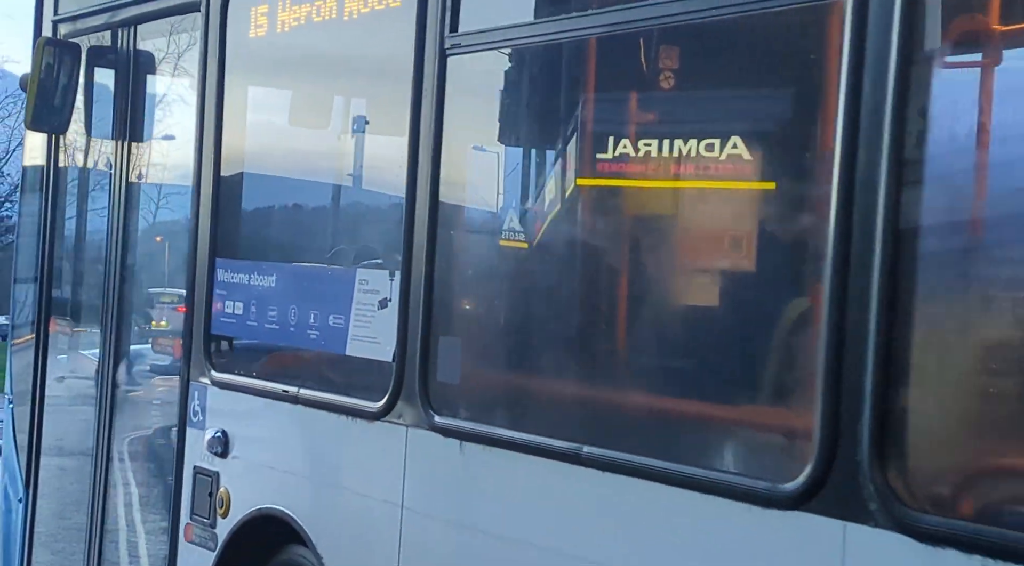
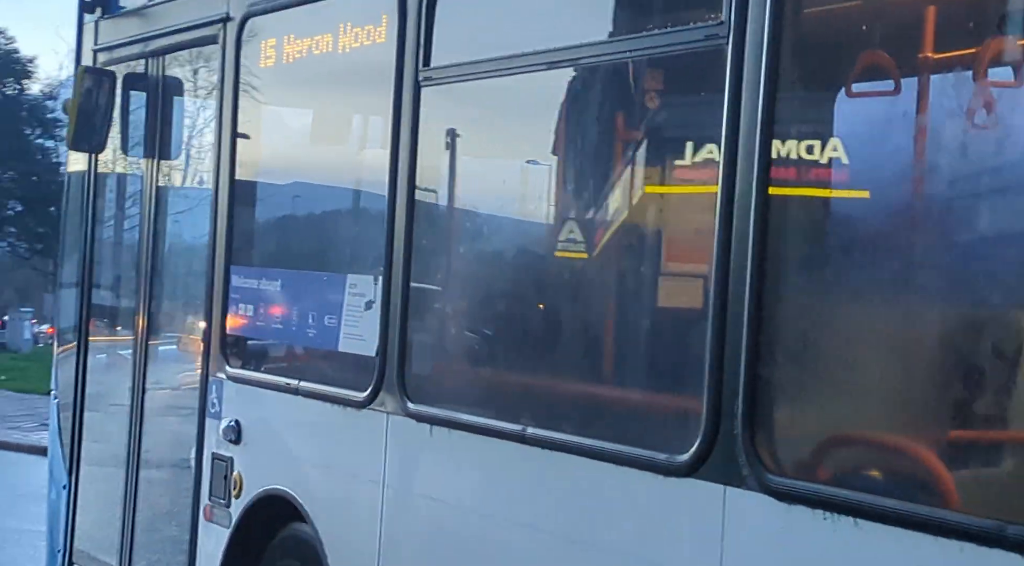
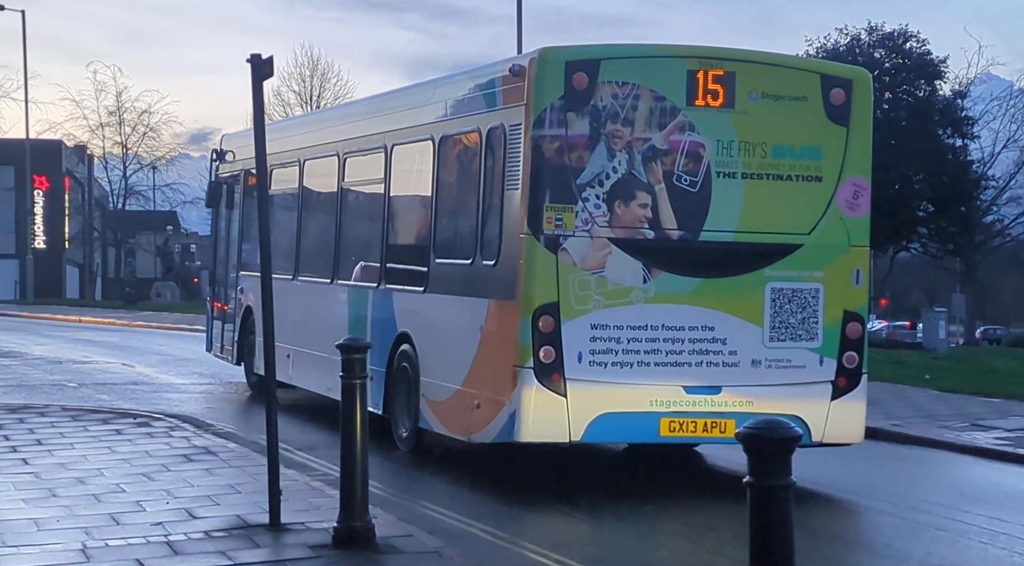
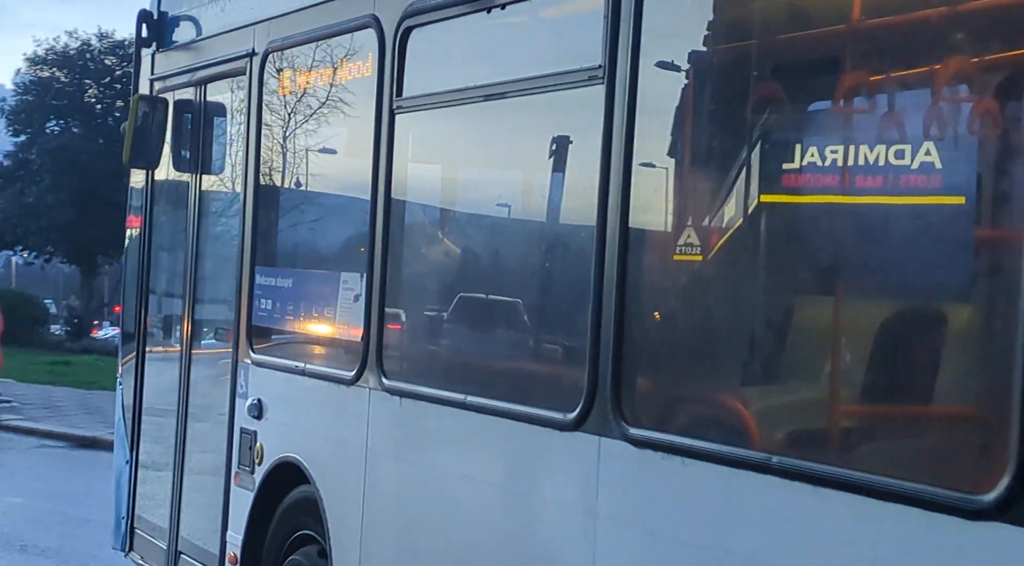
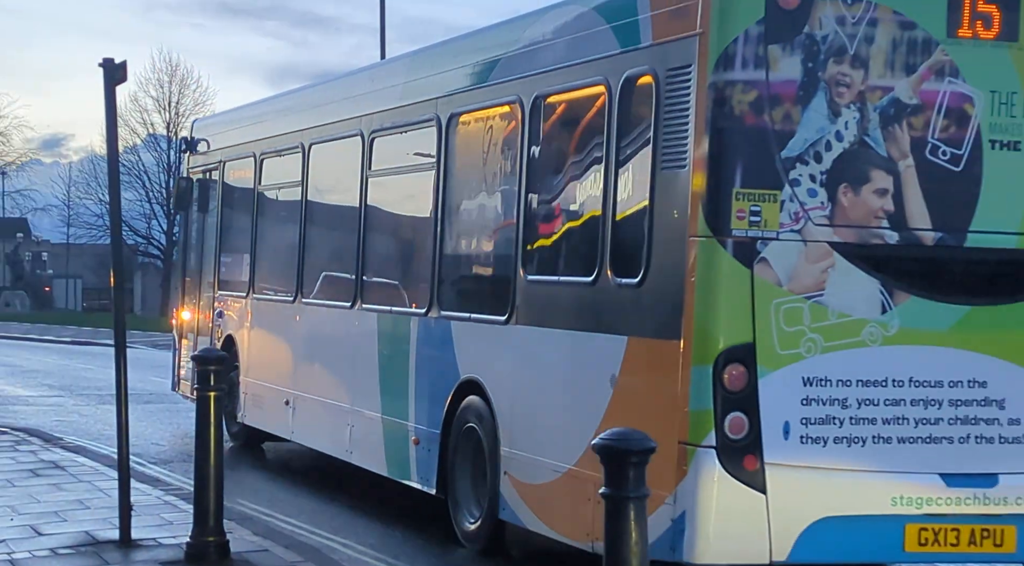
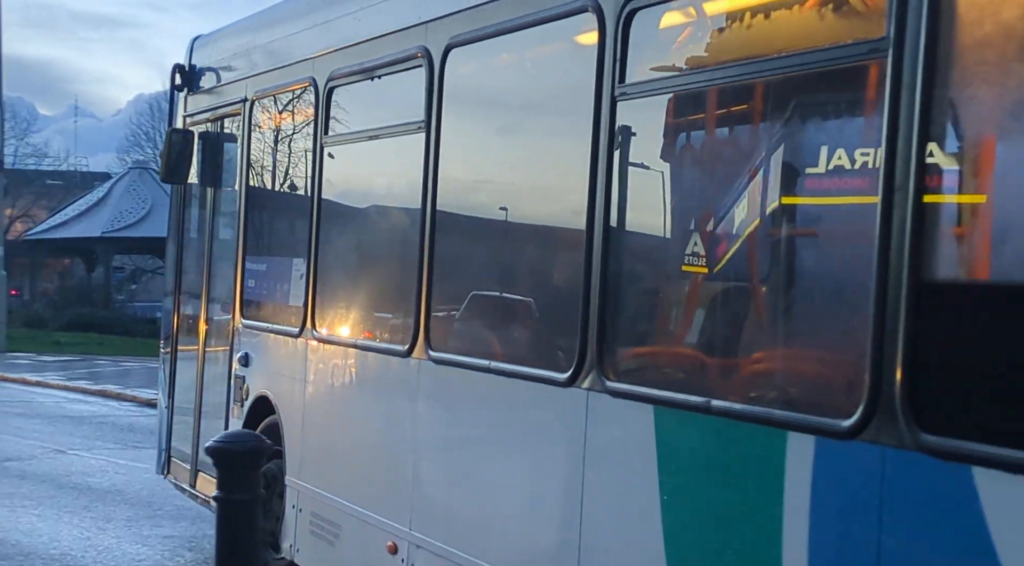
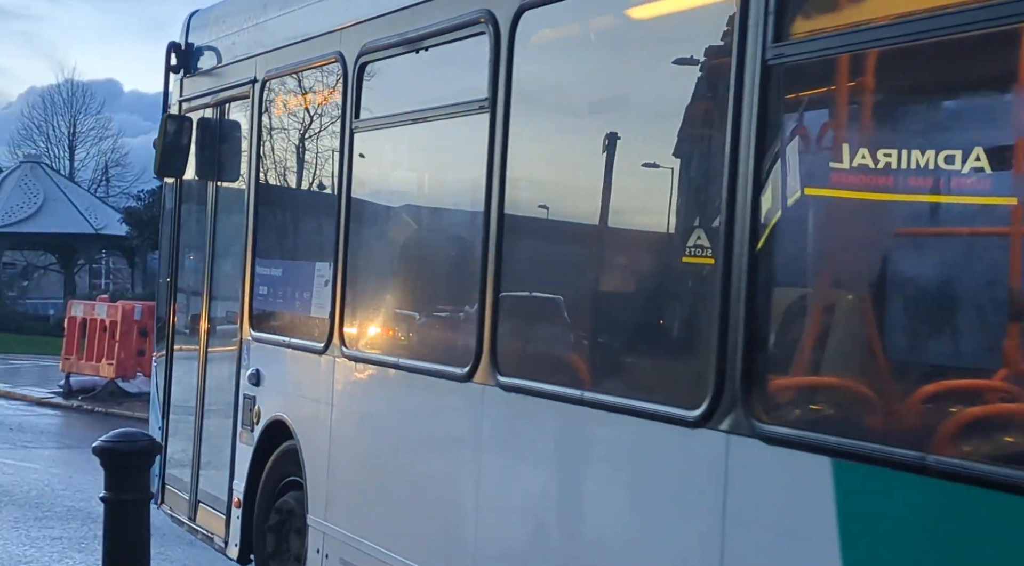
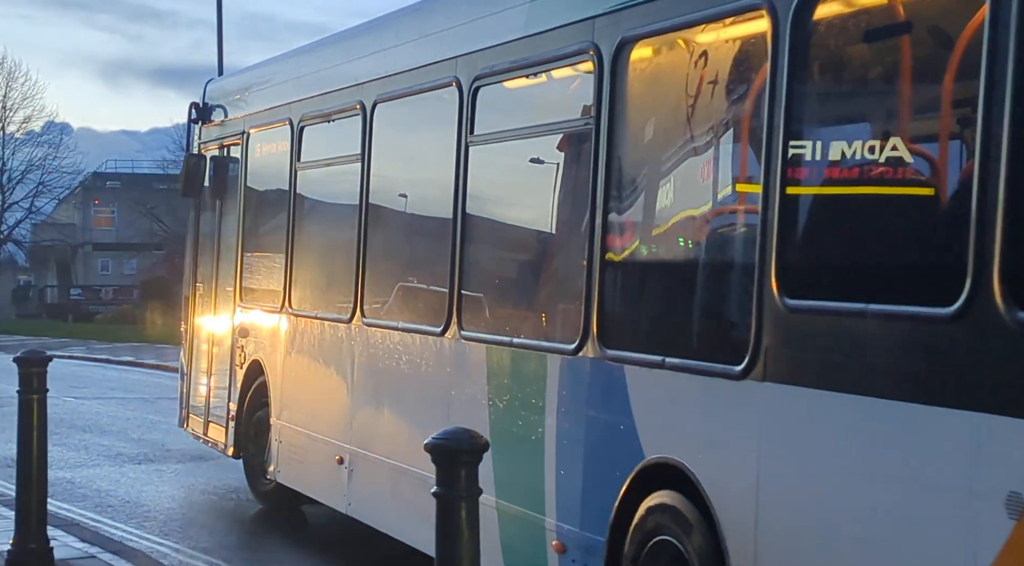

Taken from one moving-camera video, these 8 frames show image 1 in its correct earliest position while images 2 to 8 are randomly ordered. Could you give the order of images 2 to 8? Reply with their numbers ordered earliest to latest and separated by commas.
2, 4, 7, 6, 8, 5, 3
